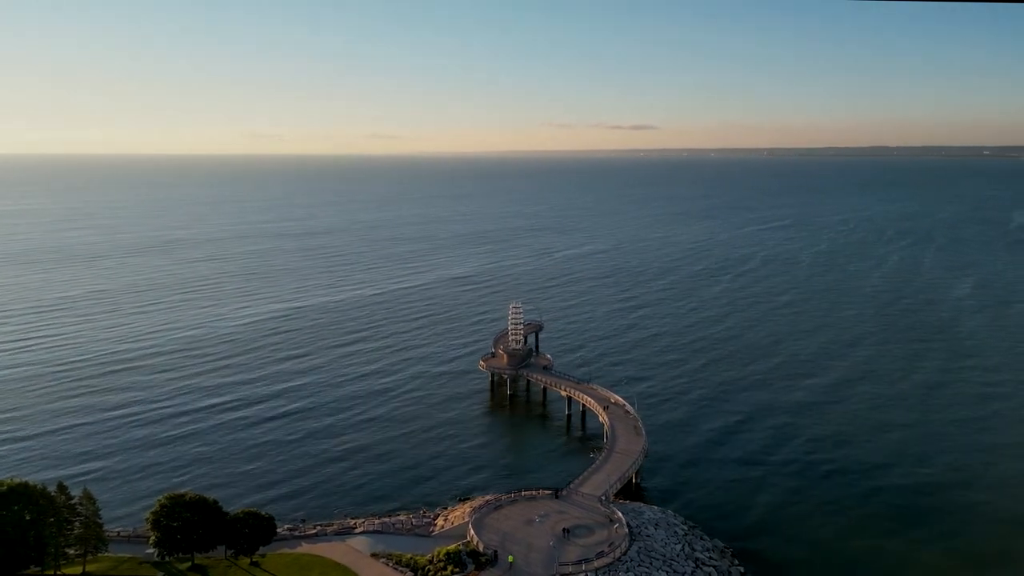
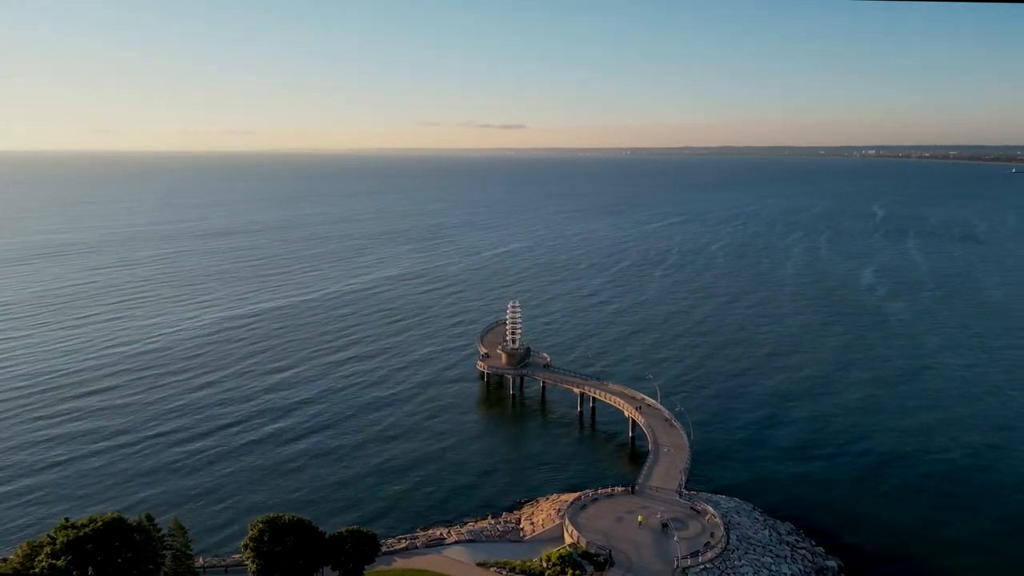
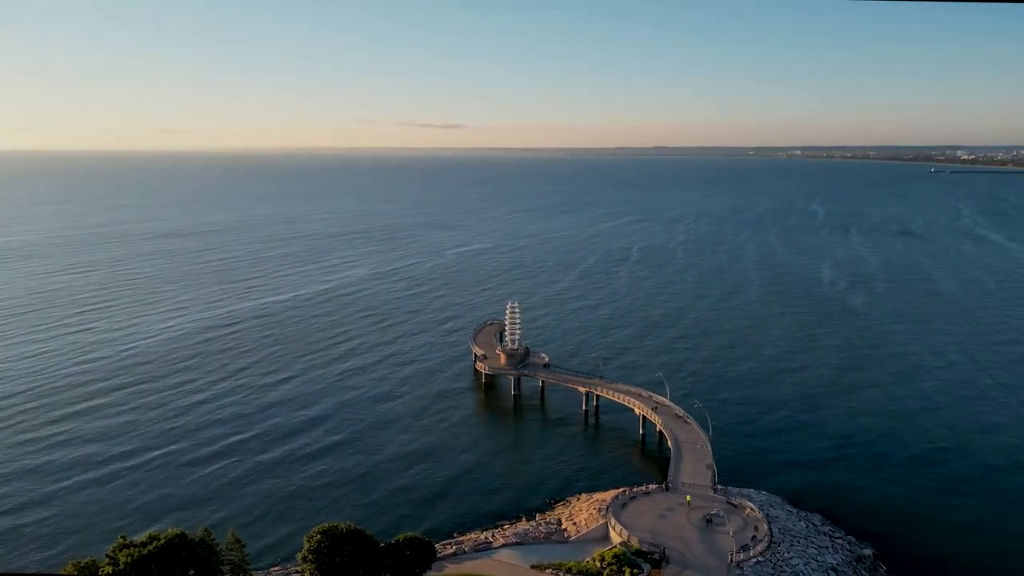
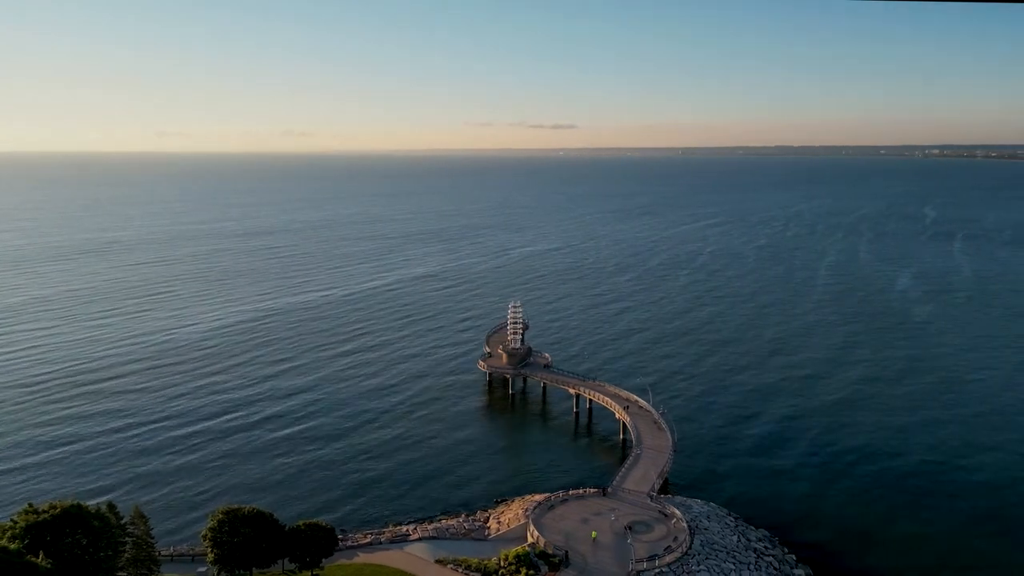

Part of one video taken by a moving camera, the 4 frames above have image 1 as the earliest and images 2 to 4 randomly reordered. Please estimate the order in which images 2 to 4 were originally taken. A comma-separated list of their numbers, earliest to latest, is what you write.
4, 2, 3
